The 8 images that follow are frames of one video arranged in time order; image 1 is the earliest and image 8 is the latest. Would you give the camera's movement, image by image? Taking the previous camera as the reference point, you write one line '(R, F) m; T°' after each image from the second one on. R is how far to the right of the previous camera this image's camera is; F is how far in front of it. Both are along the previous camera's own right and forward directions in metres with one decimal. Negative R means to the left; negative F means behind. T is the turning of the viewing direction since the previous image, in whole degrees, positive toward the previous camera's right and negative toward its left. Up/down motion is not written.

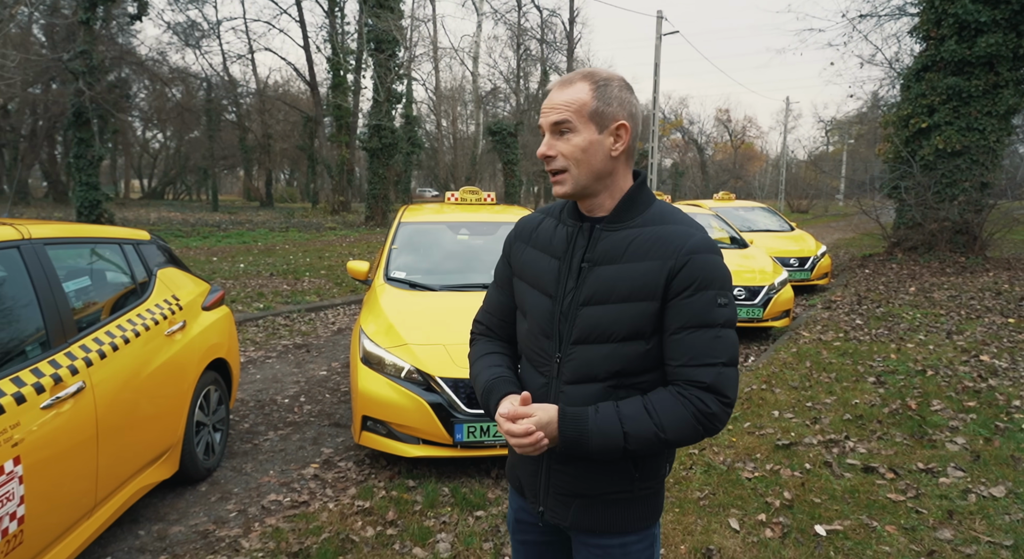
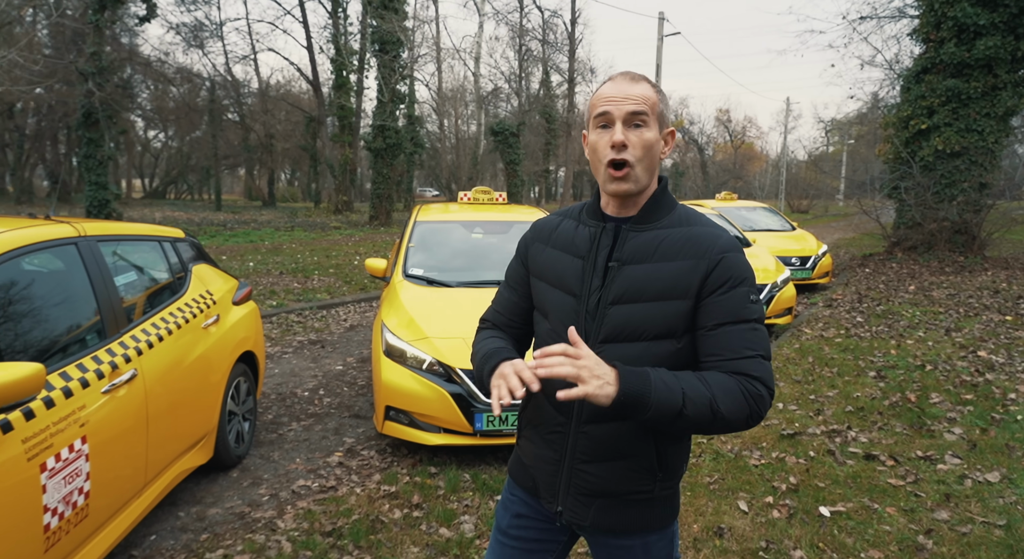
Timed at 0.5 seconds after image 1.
(-0.1, -0.2) m; 0°
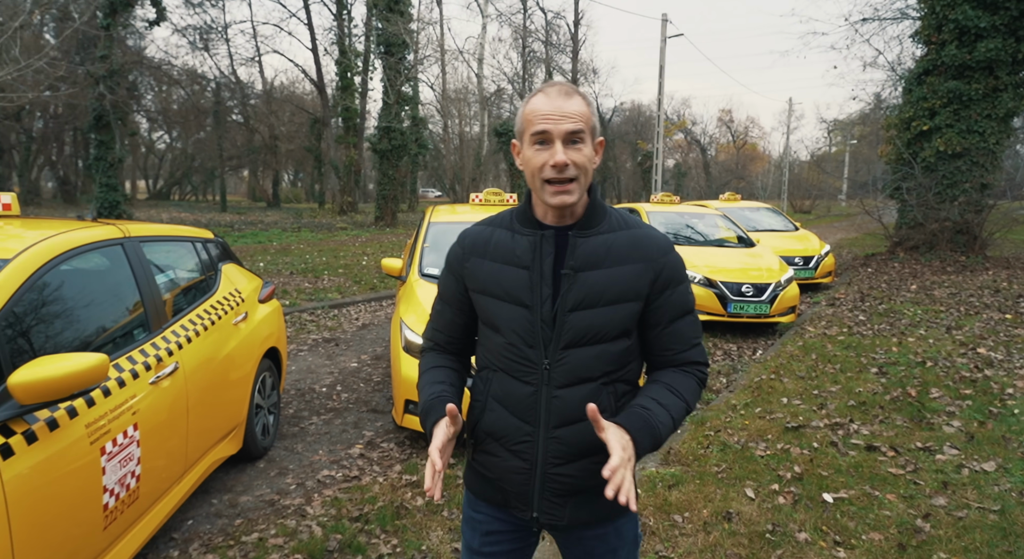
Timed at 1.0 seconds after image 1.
(-0.1, -0.2) m; 0°
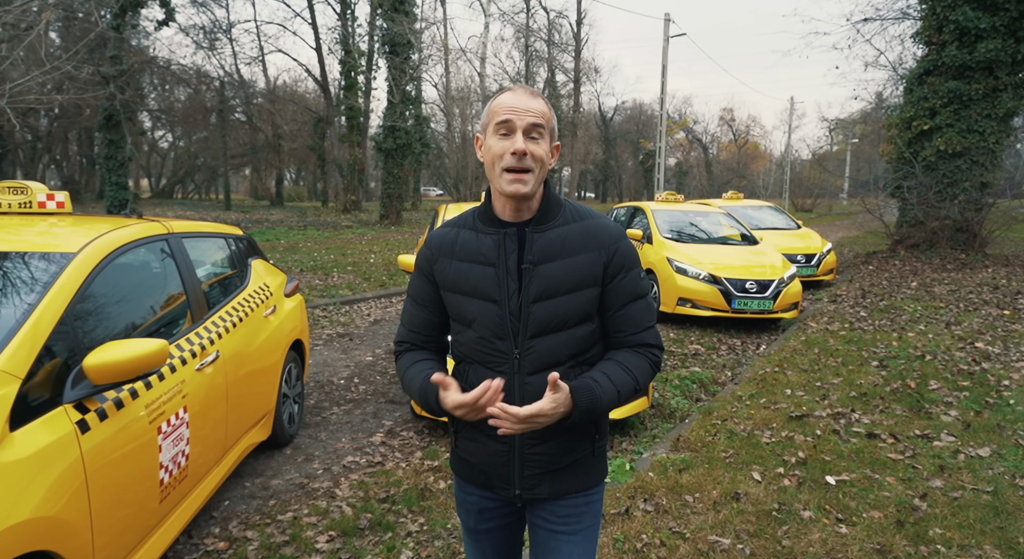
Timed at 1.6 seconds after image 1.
(-0.1, -0.2) m; 0°
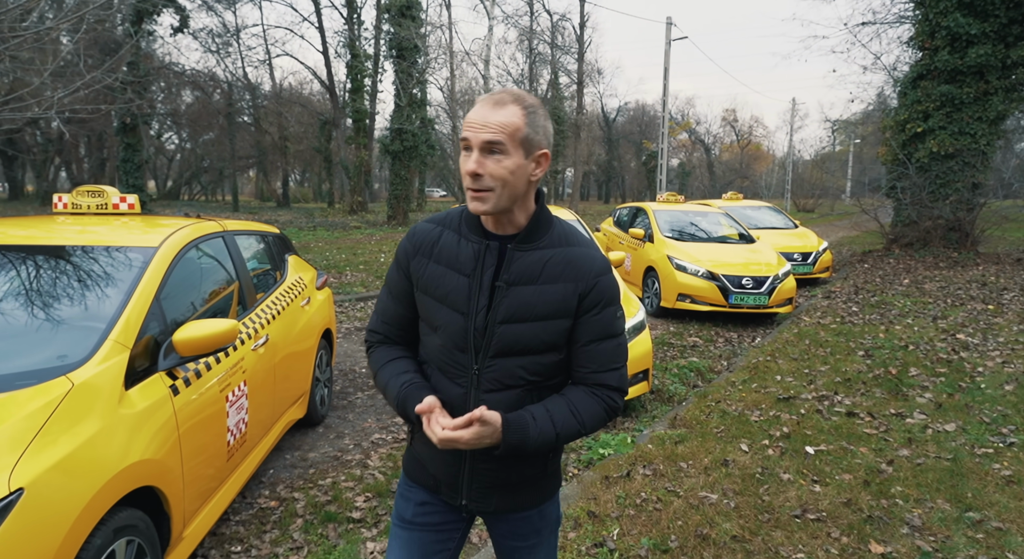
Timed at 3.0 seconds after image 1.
(-0.1, -0.4) m; 0°
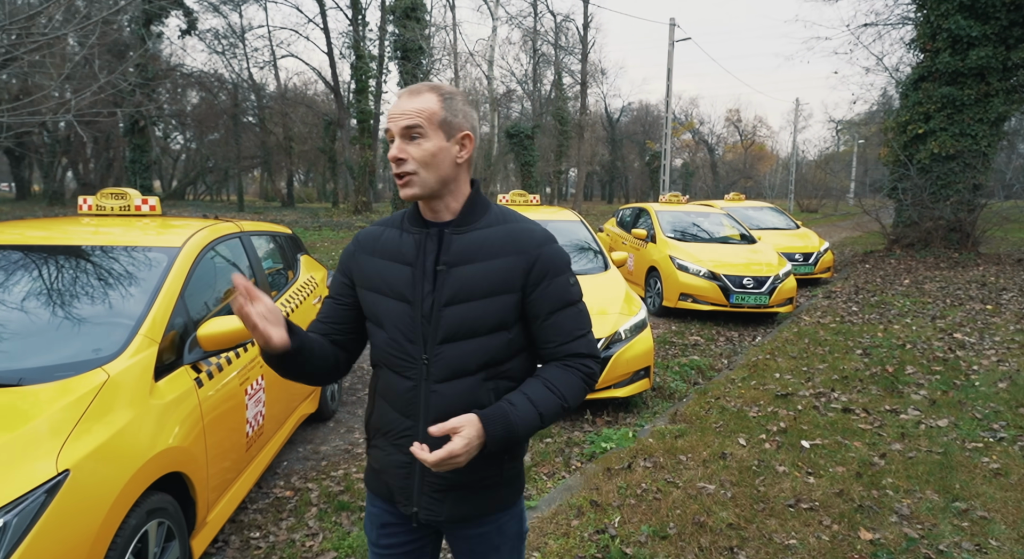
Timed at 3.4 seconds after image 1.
(0.0, -0.1) m; 0°
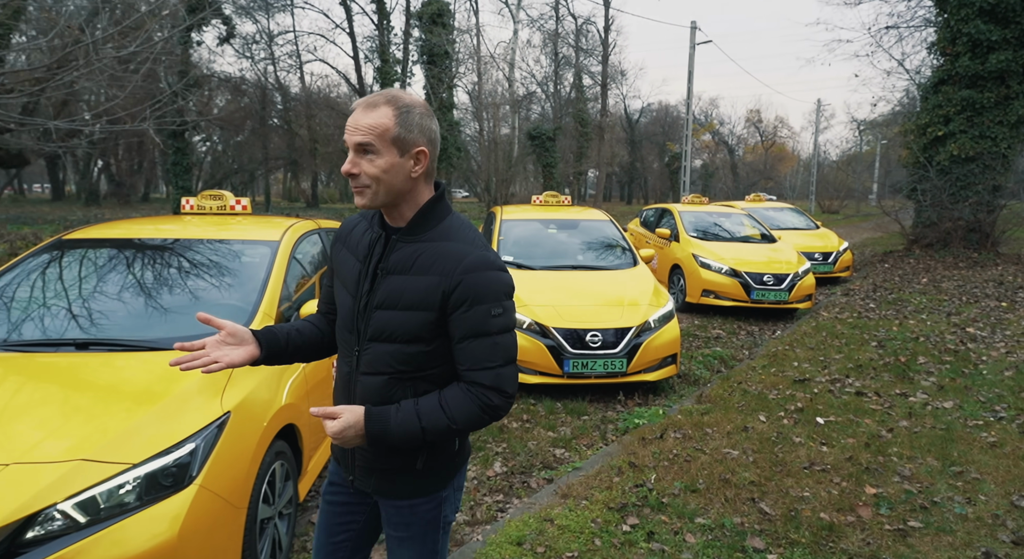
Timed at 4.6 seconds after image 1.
(-0.2, -0.5) m; -2°
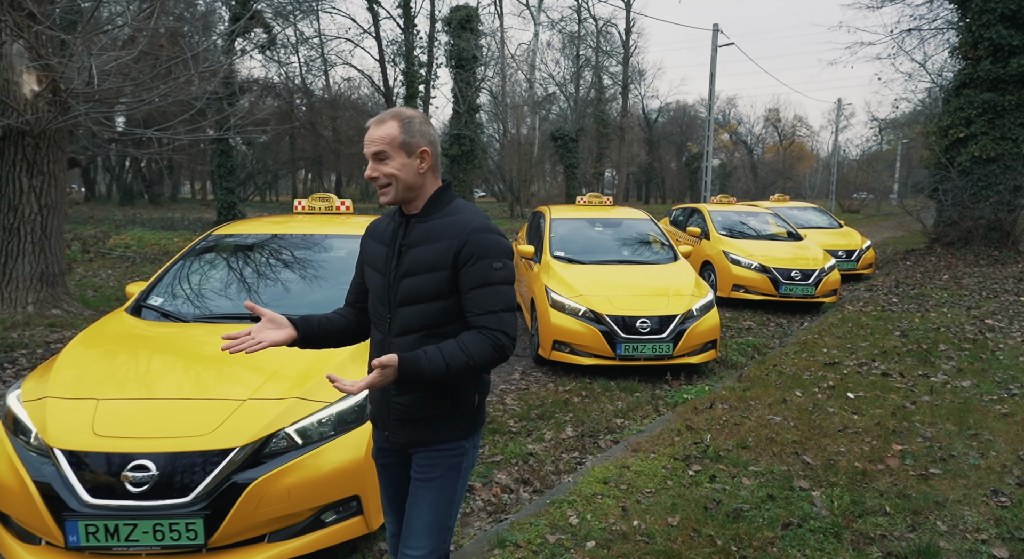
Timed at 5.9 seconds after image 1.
(-0.4, -0.6) m; -1°
